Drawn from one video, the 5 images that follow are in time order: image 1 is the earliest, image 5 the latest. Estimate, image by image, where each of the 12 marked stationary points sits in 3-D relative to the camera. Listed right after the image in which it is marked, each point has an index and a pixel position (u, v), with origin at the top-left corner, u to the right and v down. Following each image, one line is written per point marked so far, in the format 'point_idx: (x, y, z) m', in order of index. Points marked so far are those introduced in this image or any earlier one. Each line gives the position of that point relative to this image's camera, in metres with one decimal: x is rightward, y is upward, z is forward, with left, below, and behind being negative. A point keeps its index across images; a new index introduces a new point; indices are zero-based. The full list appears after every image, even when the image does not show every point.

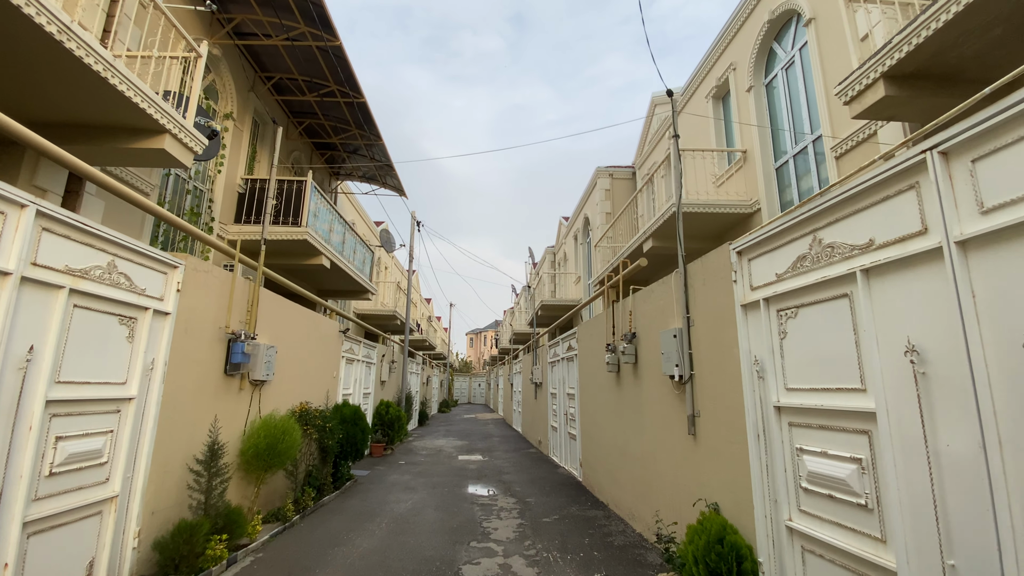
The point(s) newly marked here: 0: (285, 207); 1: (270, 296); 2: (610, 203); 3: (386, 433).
0: (-3.7, +1.3, +7.6) m
1: (-2.8, -0.1, +5.4) m
2: (+2.5, +2.2, +12.0) m
3: (-2.8, -3.2, +10.3) m
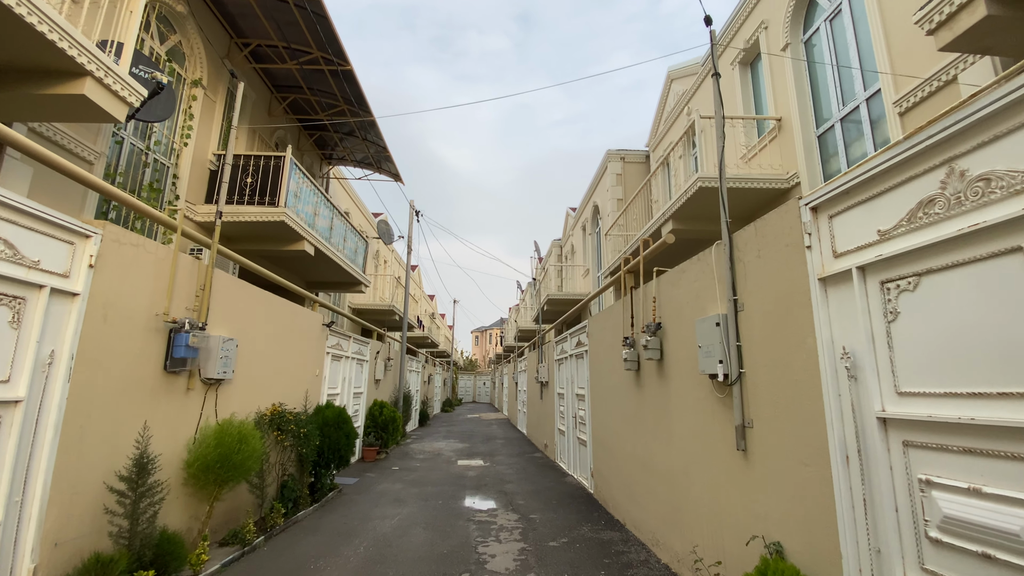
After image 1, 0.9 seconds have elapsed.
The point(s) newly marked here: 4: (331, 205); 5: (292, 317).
0: (-3.7, +1.5, +6.8) m
1: (-2.8, +0.1, +4.6) m
2: (+2.6, +2.4, +11.1) m
3: (-2.7, -3.0, +9.5) m
4: (-3.2, +1.5, +8.3) m
5: (-2.8, -0.4, +6.1) m
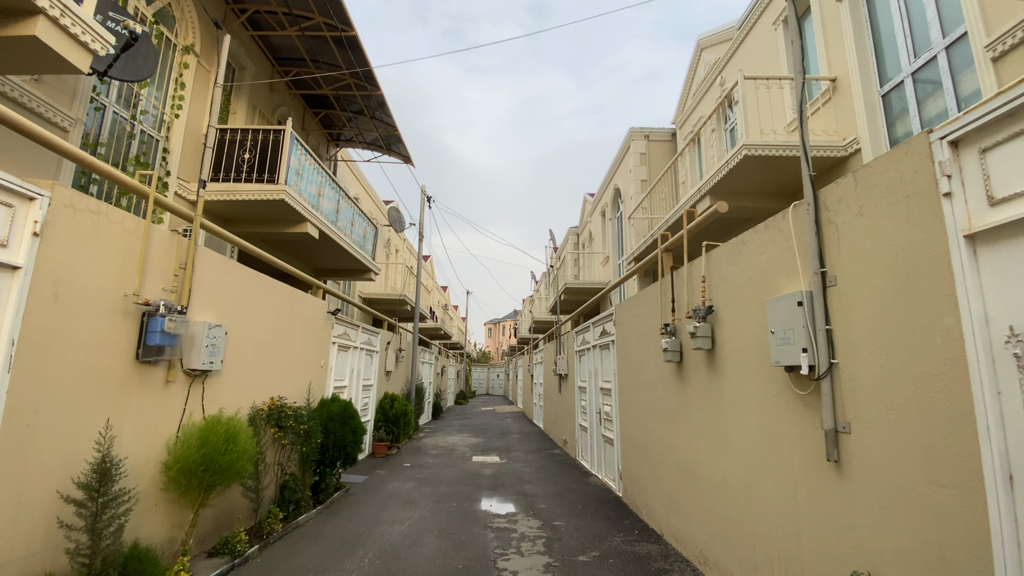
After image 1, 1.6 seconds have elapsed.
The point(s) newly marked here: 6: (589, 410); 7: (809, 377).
0: (-3.4, +1.7, +6.3) m
1: (-2.6, +0.3, +4.1) m
2: (+3.0, +2.7, +10.4) m
3: (-2.4, -2.8, +9.0) m
4: (-2.9, +1.7, +7.8) m
5: (-2.6, -0.2, +5.6) m
6: (+1.2, -2.0, +7.5) m
7: (+1.6, -0.5, +2.5) m
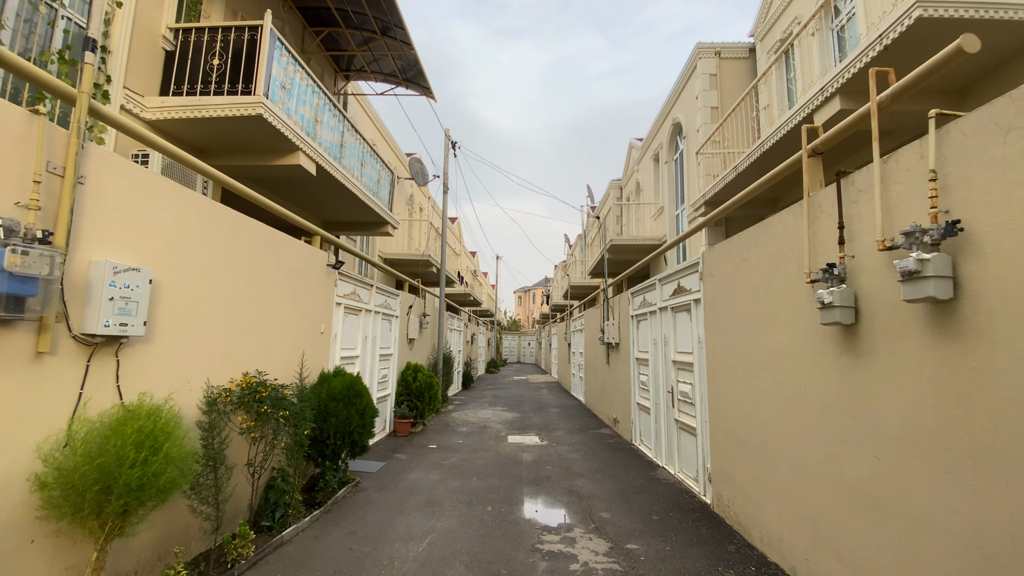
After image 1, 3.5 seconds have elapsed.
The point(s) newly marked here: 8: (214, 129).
0: (-2.9, +2.3, +4.9) m
1: (-2.2, +0.7, +2.8) m
2: (+3.7, +3.6, +8.5) m
3: (-1.7, -2.0, +7.8) m
4: (-2.3, +2.4, +6.3) m
5: (-2.1, +0.4, +4.2) m
6: (+1.8, -1.3, +6.0) m
7: (+1.9, -0.1, +1.0) m
8: (-3.1, +1.7, +4.9) m
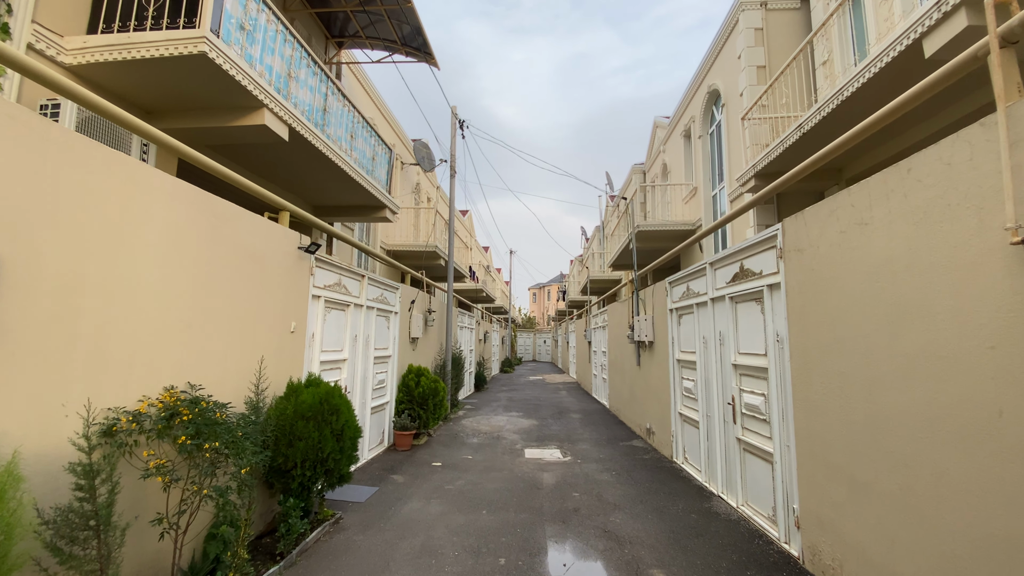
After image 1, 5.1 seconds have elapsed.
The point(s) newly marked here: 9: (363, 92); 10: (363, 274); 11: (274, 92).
0: (-2.8, +2.4, +3.9) m
1: (-2.2, +0.8, +1.8) m
2: (+3.9, +3.7, +7.3) m
3: (-1.4, -1.9, +6.9) m
4: (-2.2, +2.5, +5.3) m
5: (-2.0, +0.5, +3.3) m
6: (+2.0, -1.1, +4.9) m
7: (+1.9, 0.0, -0.1) m
8: (-3.0, +1.8, +3.9) m
9: (-2.9, +3.8, +9.1) m
10: (-1.8, +0.2, +5.6) m
11: (-2.3, +1.9, +4.5) m
